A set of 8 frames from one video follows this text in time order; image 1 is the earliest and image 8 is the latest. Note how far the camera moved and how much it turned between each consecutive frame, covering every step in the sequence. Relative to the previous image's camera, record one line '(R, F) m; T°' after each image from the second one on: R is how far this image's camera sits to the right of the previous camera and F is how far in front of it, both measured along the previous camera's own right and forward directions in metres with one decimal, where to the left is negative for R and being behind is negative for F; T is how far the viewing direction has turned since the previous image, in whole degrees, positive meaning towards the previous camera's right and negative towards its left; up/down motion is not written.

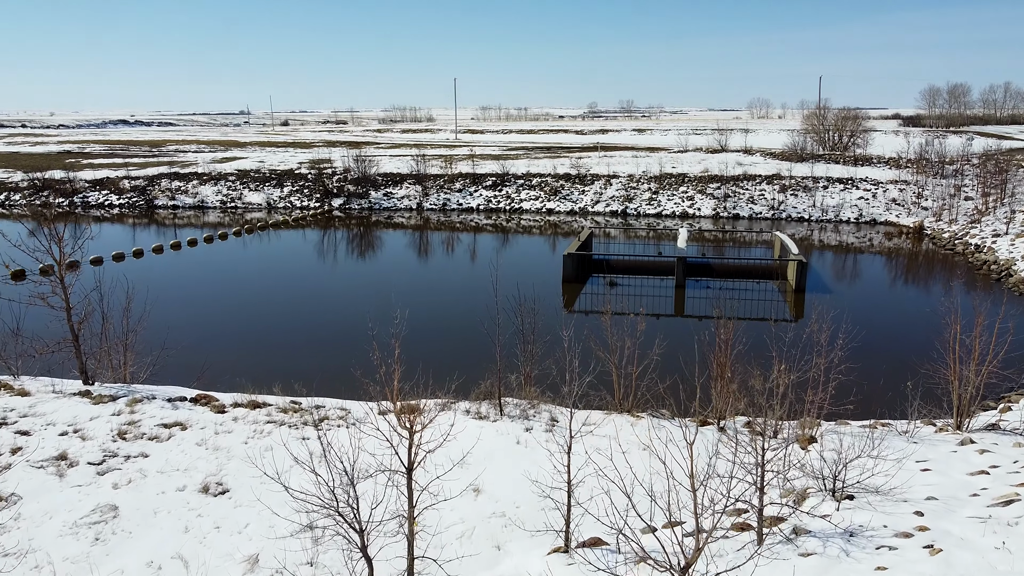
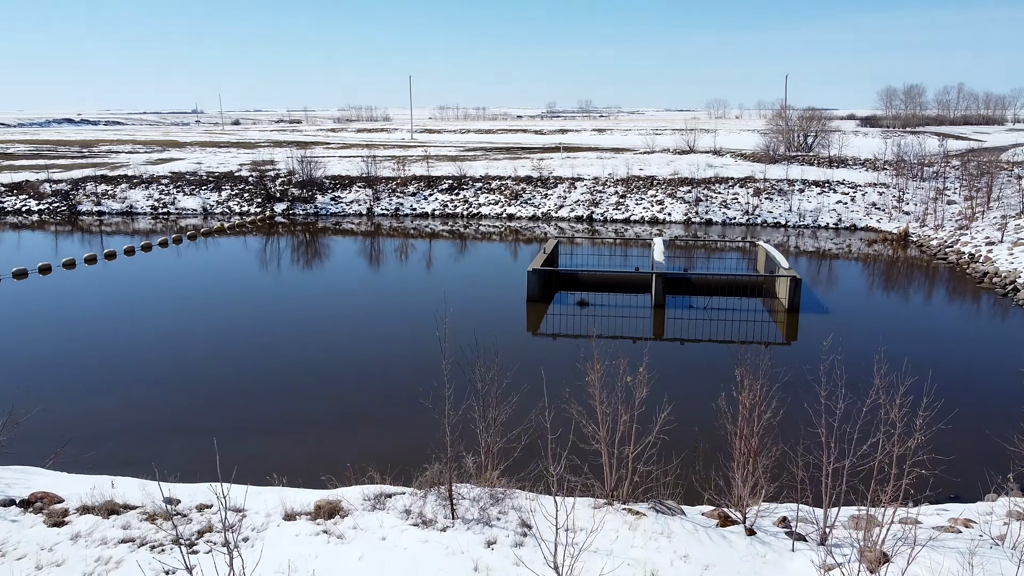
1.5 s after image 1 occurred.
(+0.1, +1.6) m; +4°
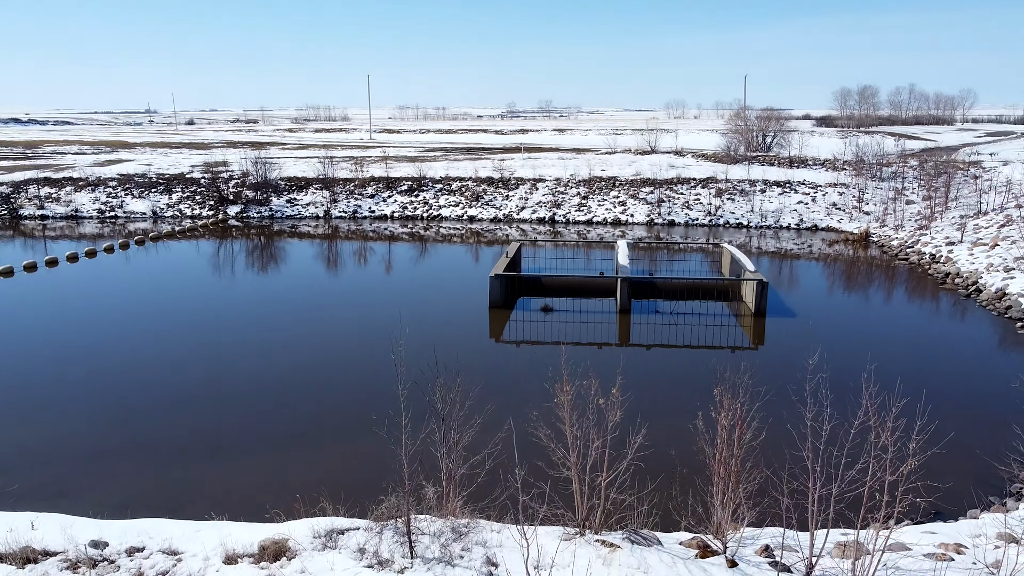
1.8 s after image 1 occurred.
(0.0, +0.4) m; +3°
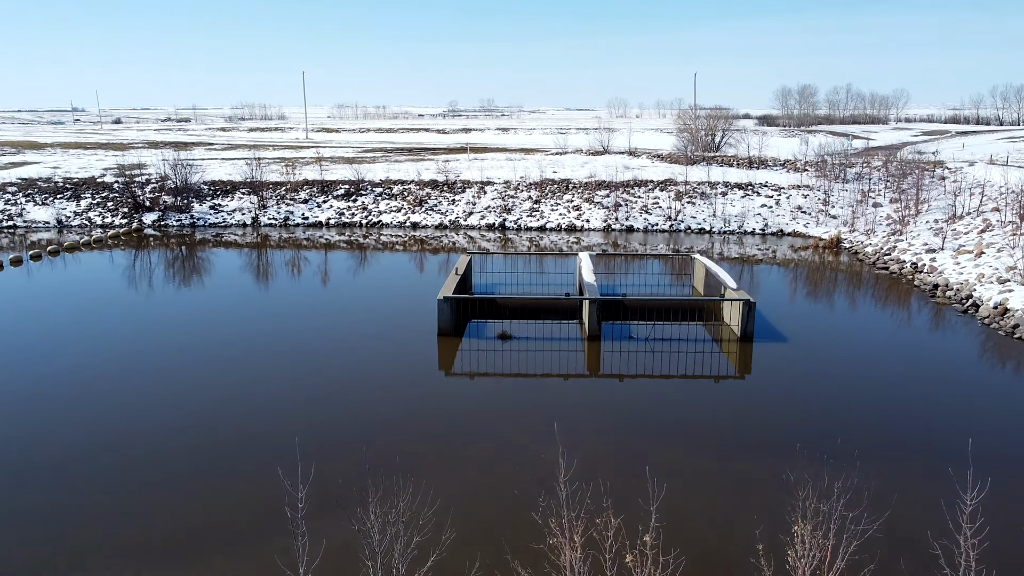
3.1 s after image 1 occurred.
(-0.1, +1.5) m; +5°
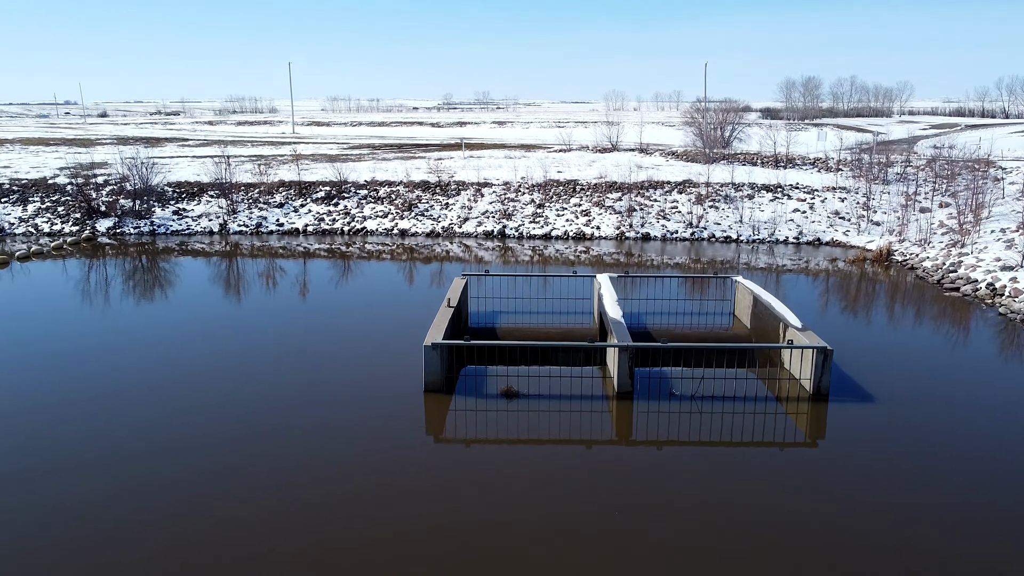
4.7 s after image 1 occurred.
(-0.1, +2.2) m; 0°
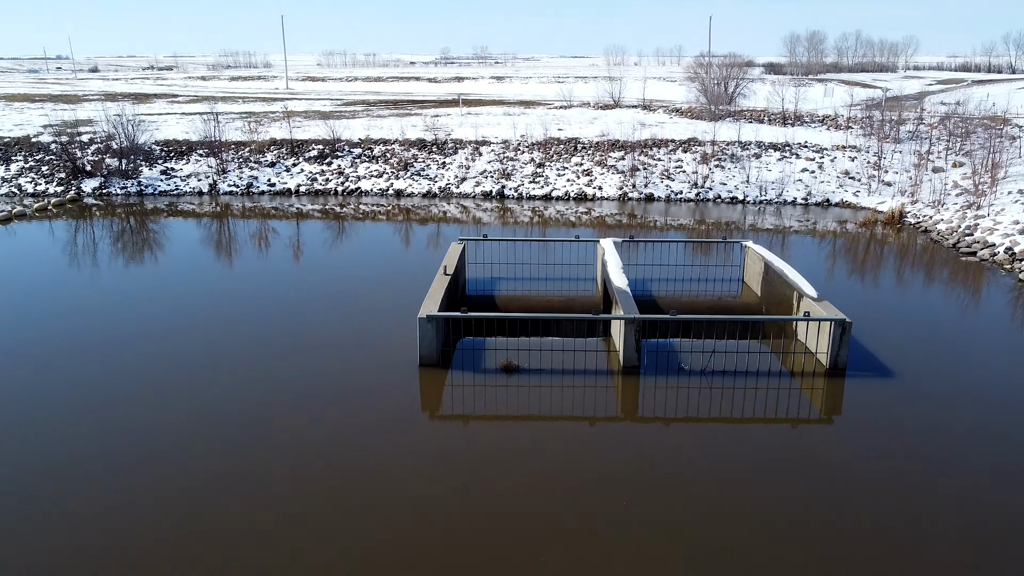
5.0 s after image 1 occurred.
(0.0, +0.5) m; 0°
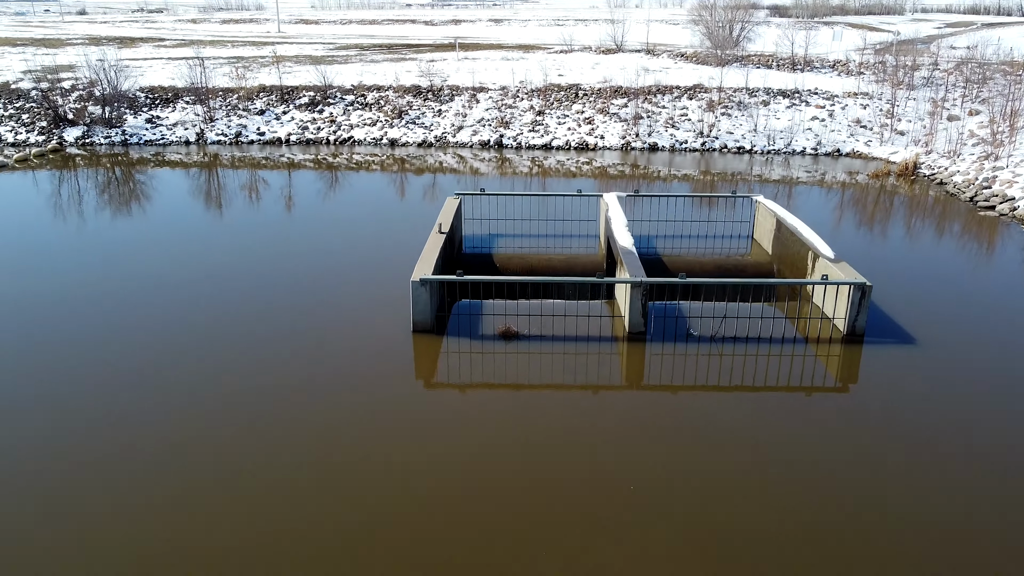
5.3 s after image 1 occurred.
(0.0, +0.4) m; 0°
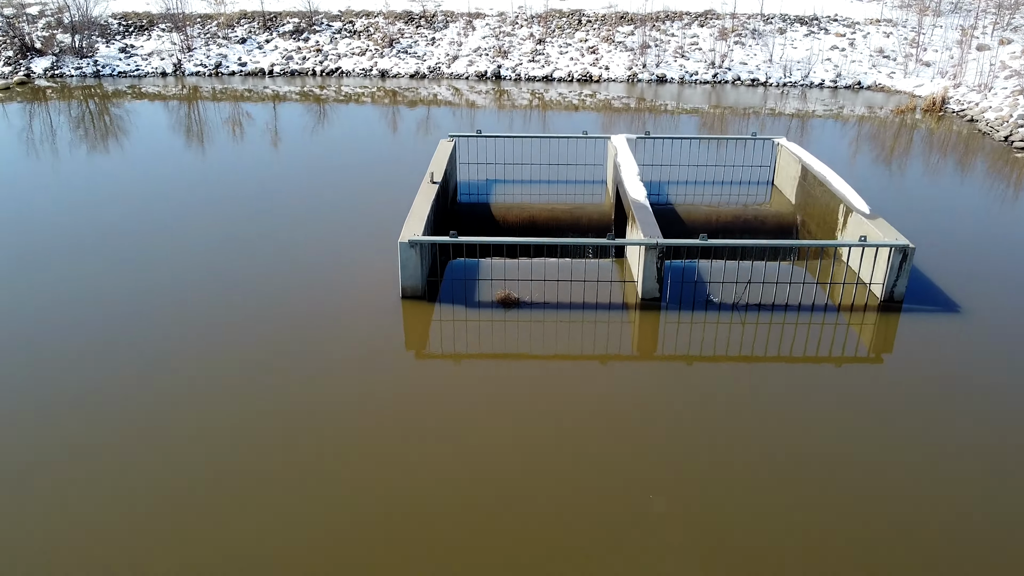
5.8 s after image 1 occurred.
(0.0, +0.7) m; 0°
